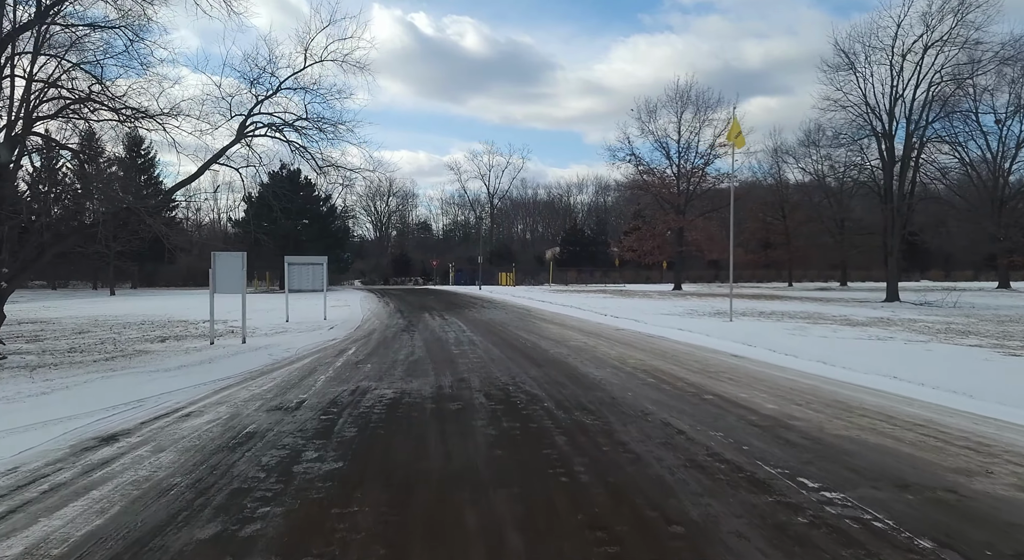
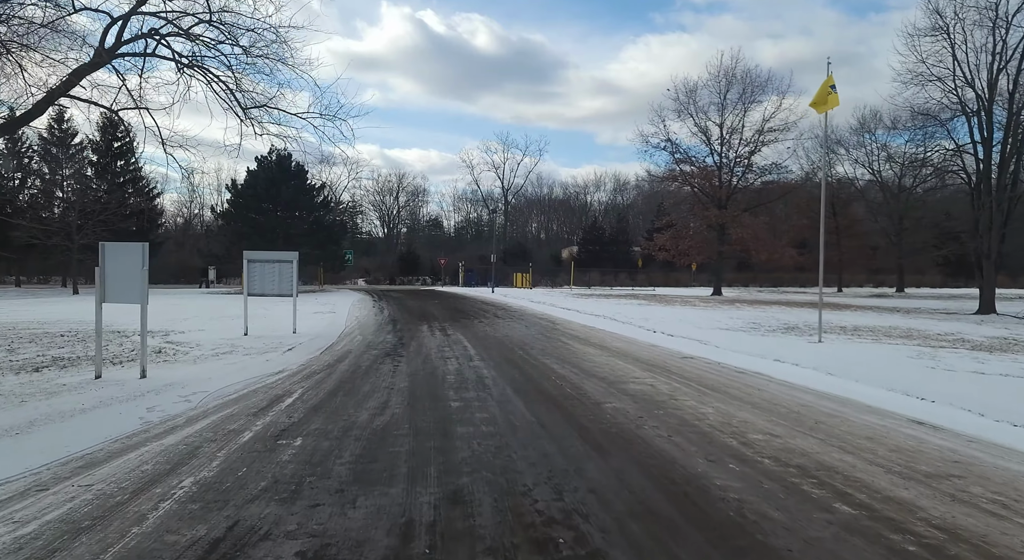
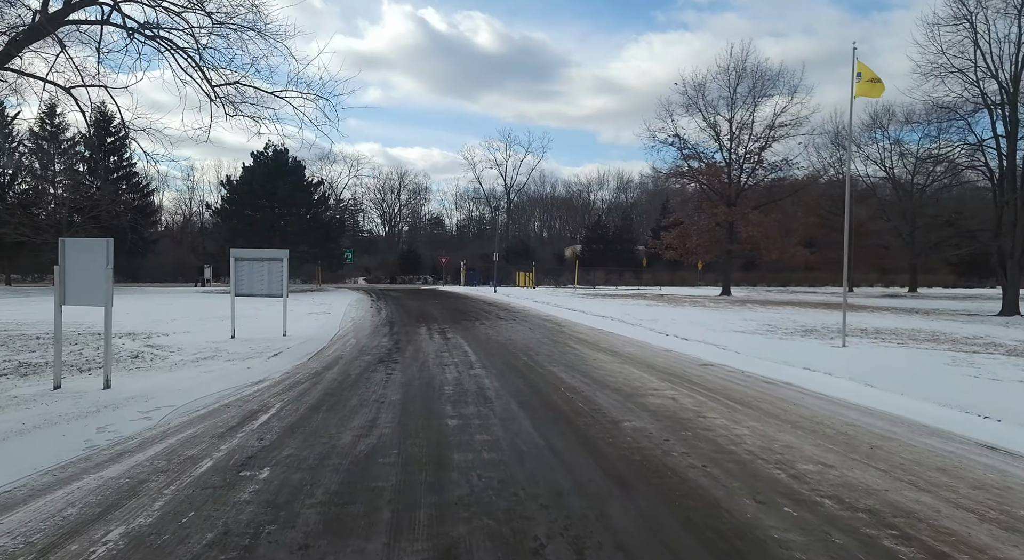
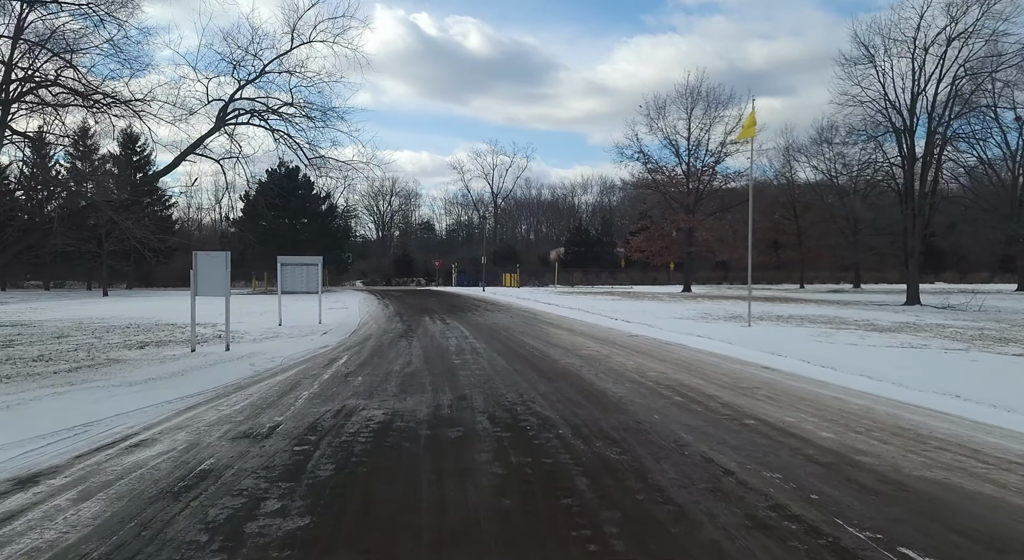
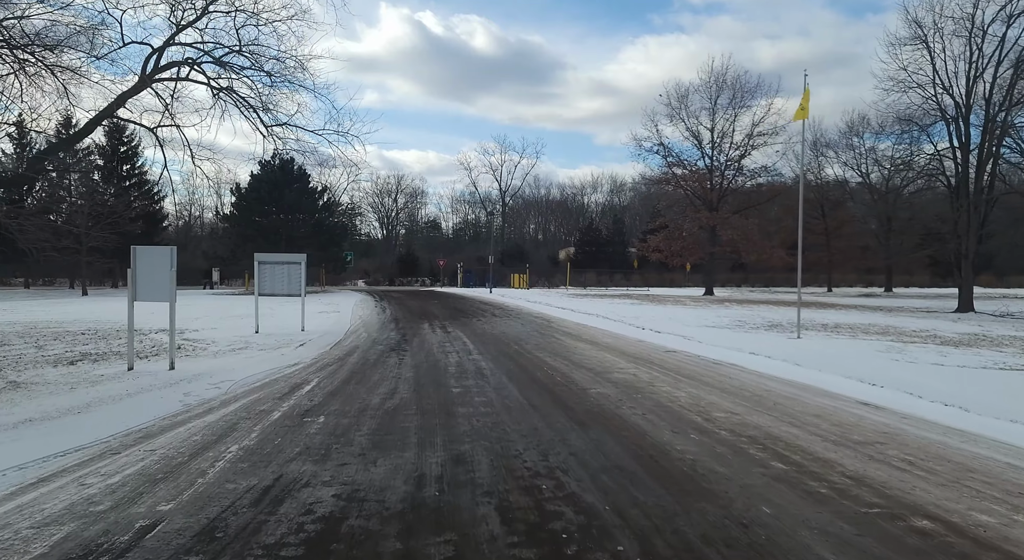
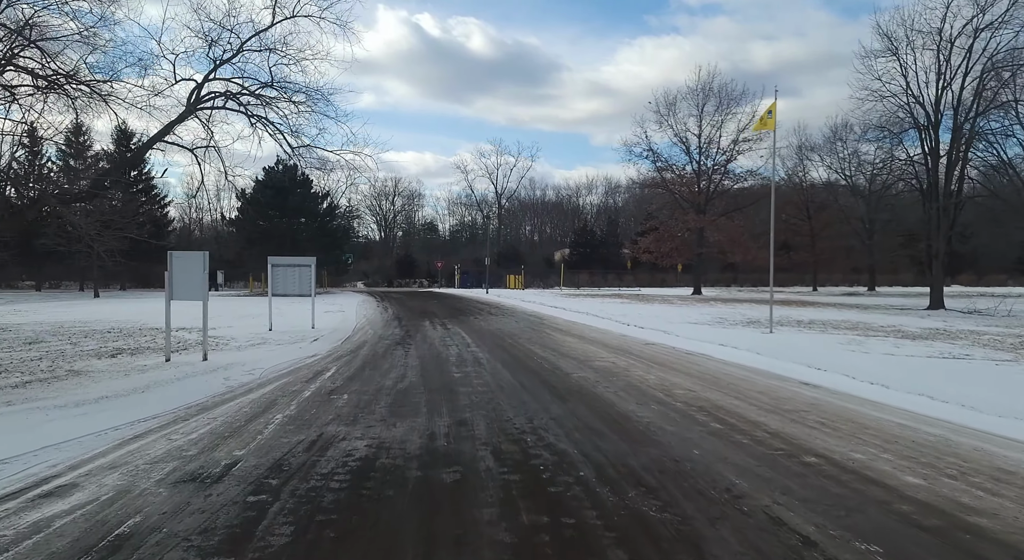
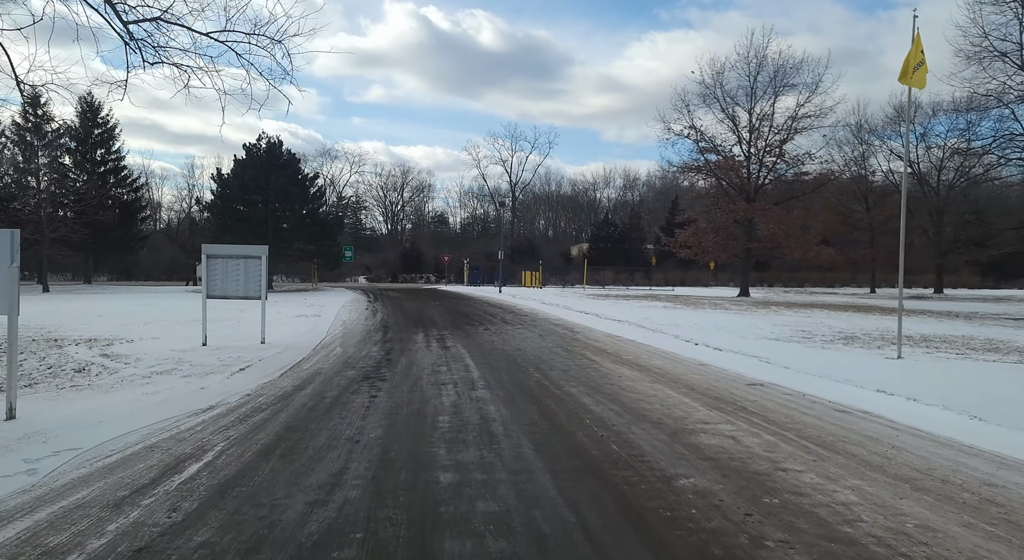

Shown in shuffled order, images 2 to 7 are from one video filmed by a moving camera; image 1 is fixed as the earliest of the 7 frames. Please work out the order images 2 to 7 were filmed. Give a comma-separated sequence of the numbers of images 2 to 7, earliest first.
4, 6, 5, 2, 3, 7
